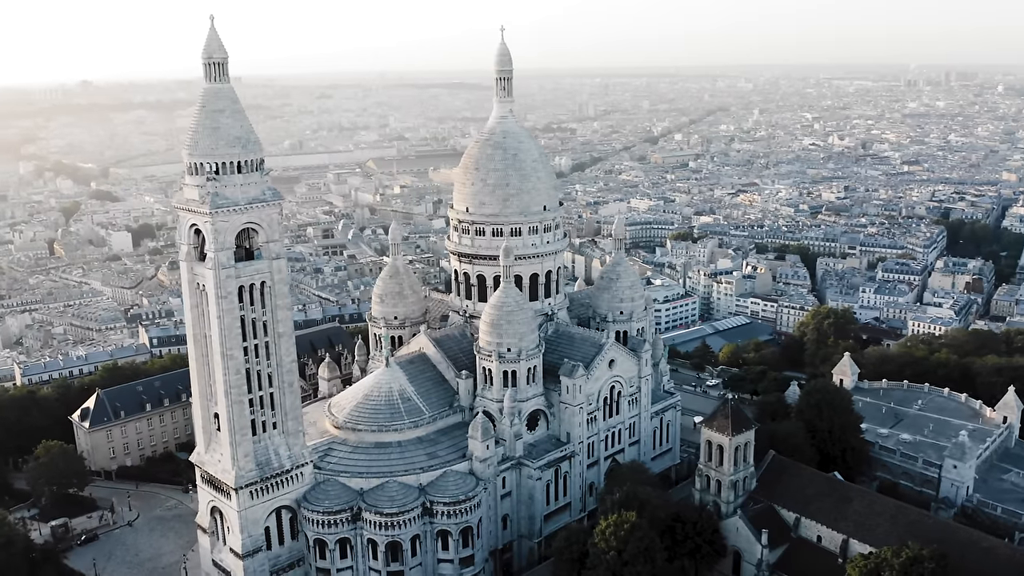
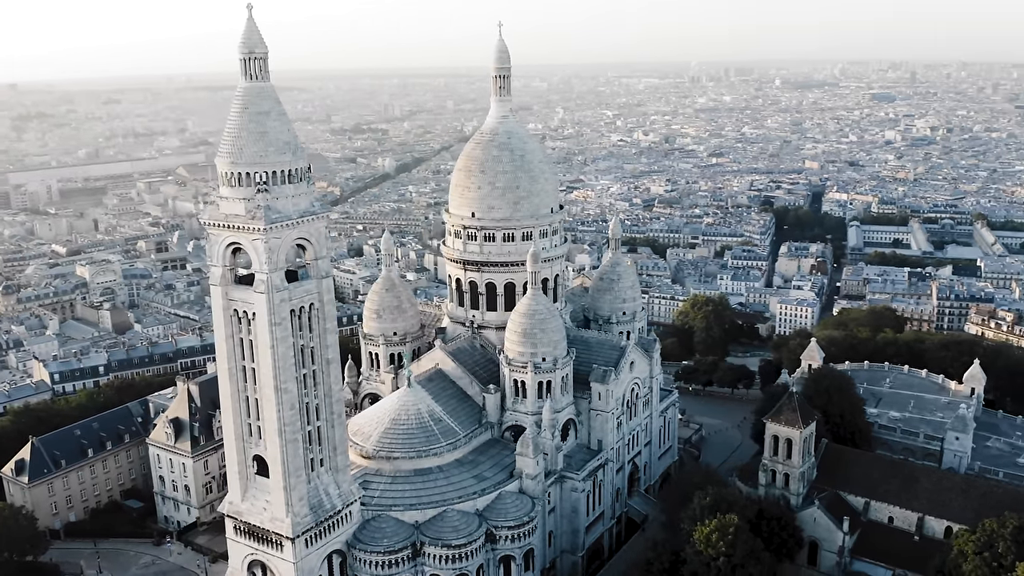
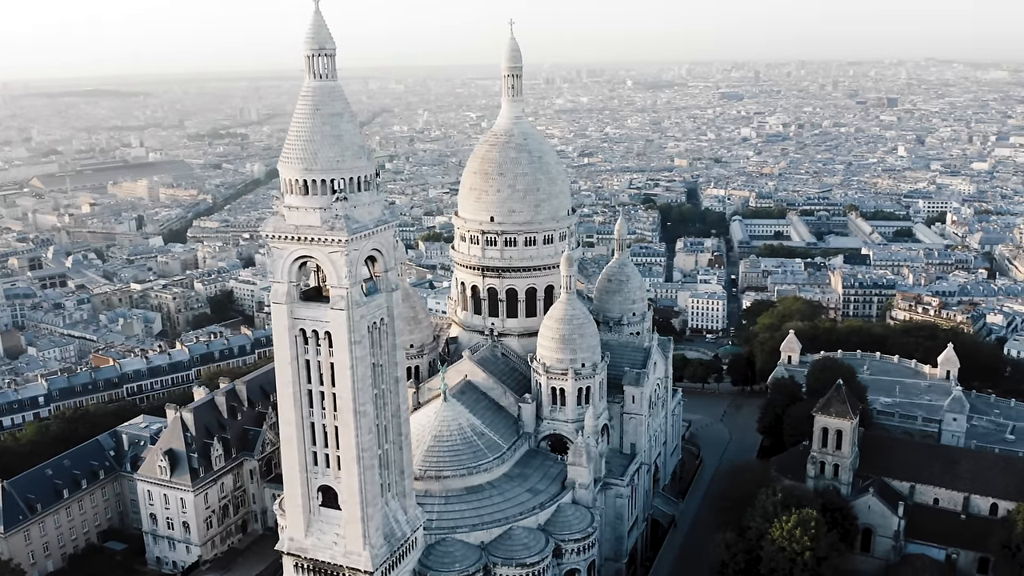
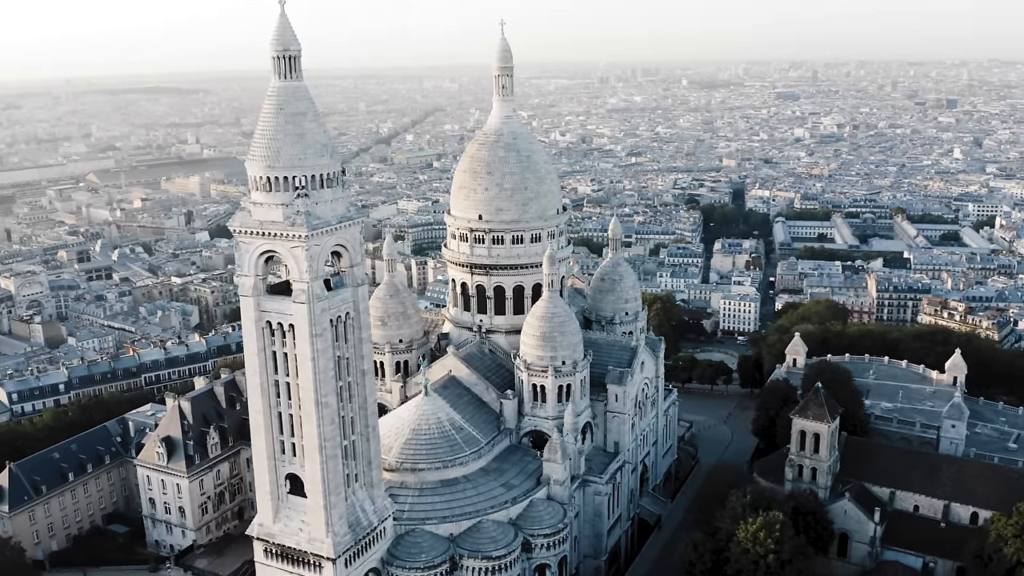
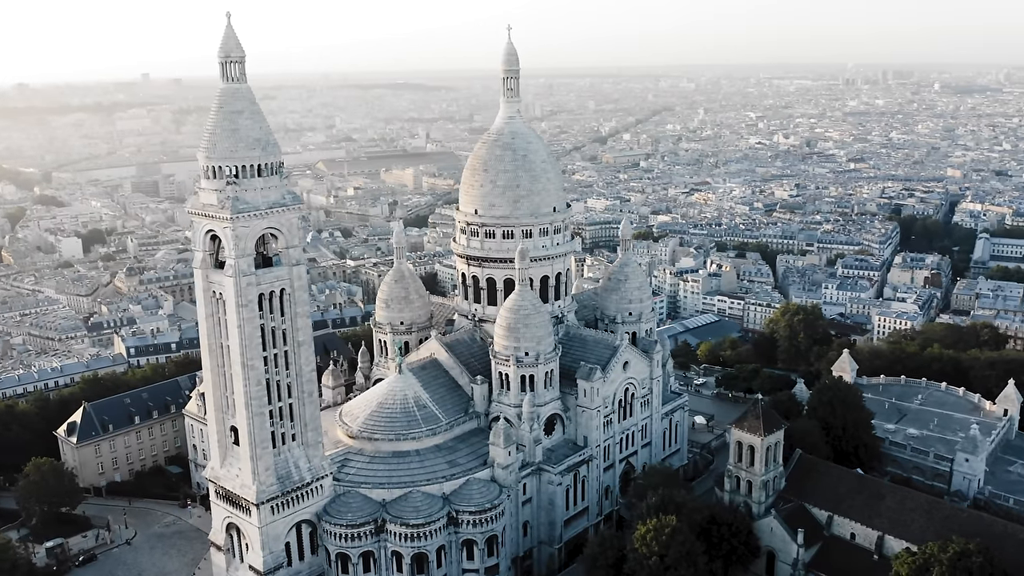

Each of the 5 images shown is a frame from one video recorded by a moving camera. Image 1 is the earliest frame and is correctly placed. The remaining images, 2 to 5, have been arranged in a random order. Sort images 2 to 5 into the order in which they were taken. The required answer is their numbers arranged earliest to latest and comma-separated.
5, 2, 4, 3
